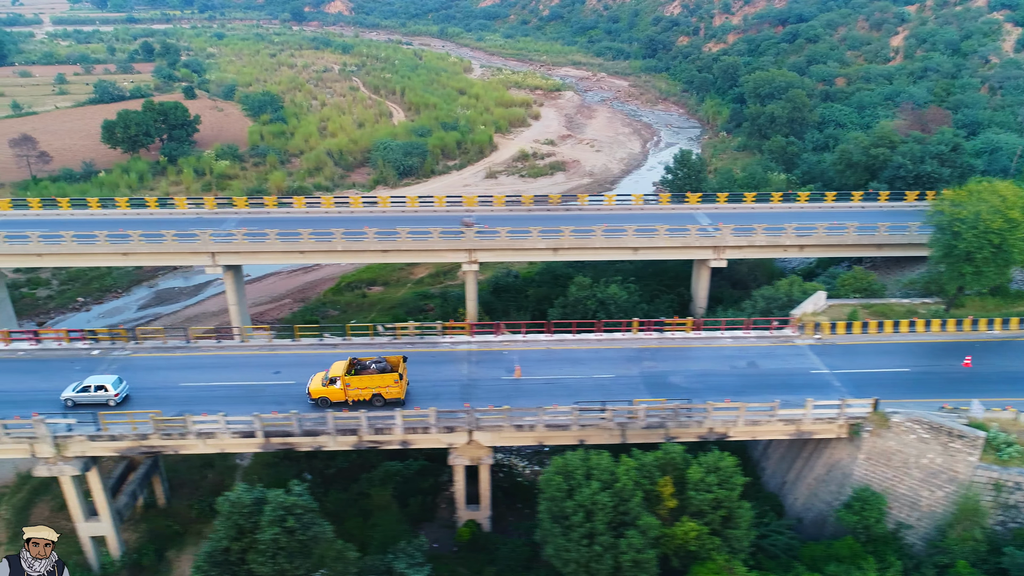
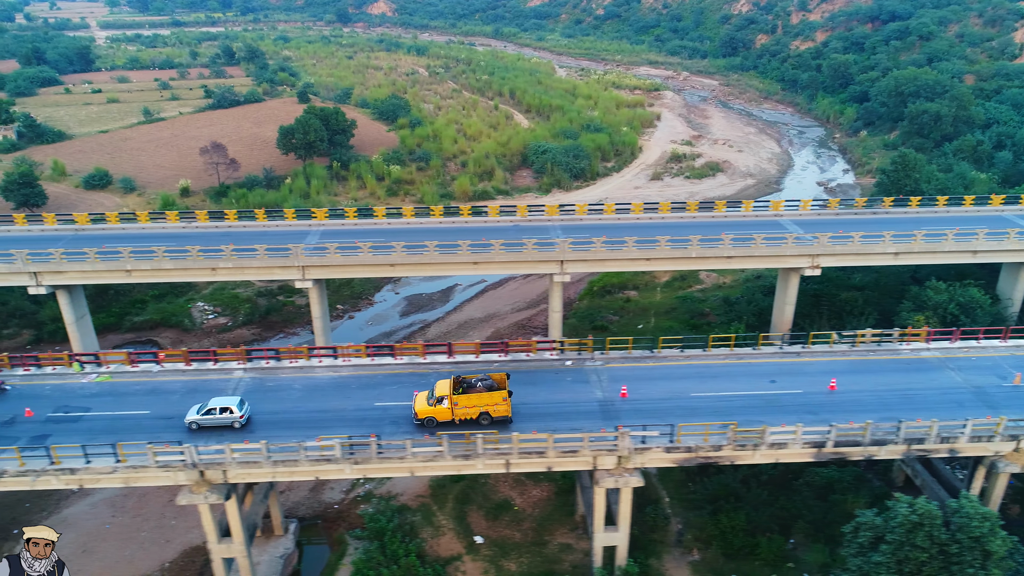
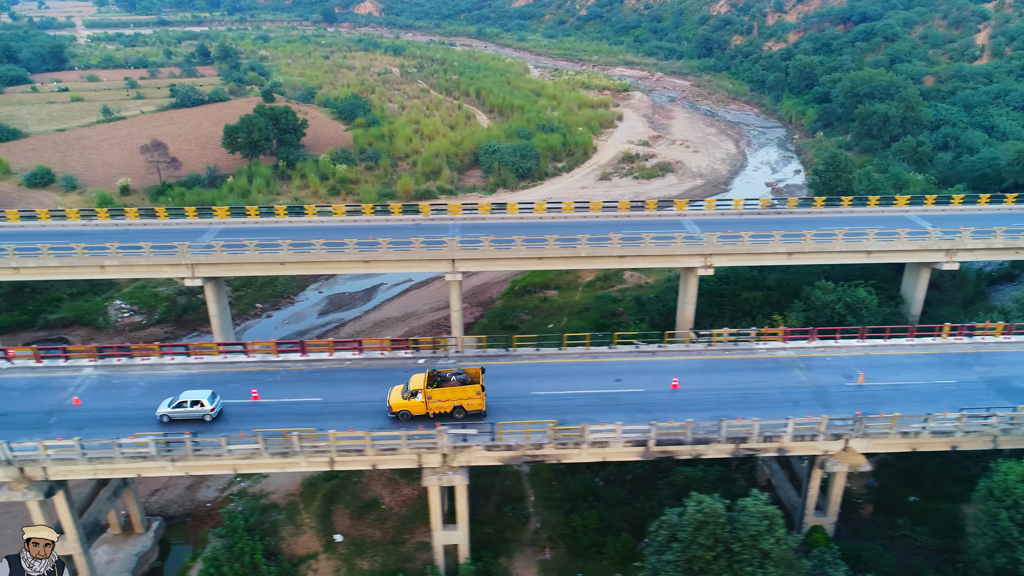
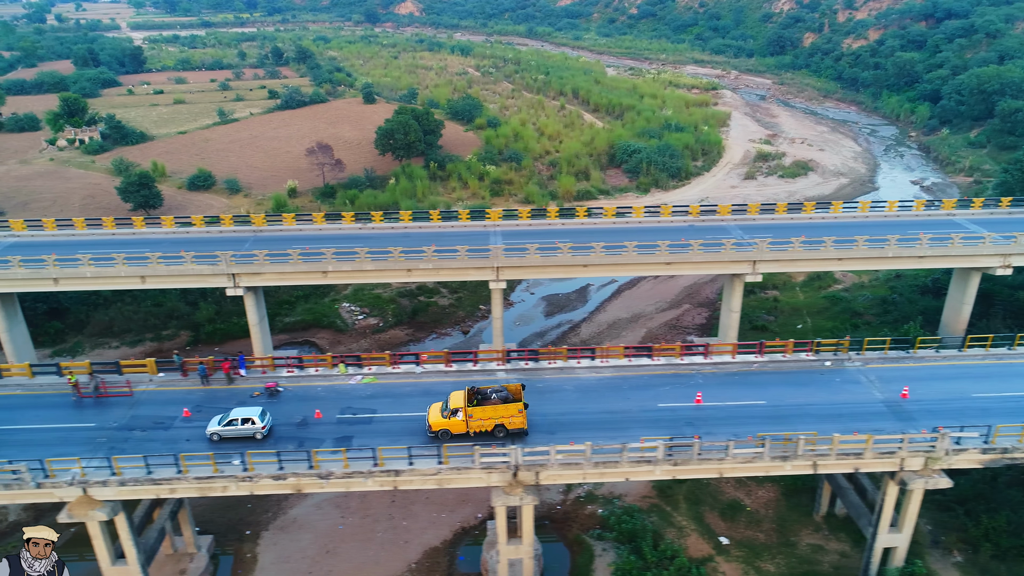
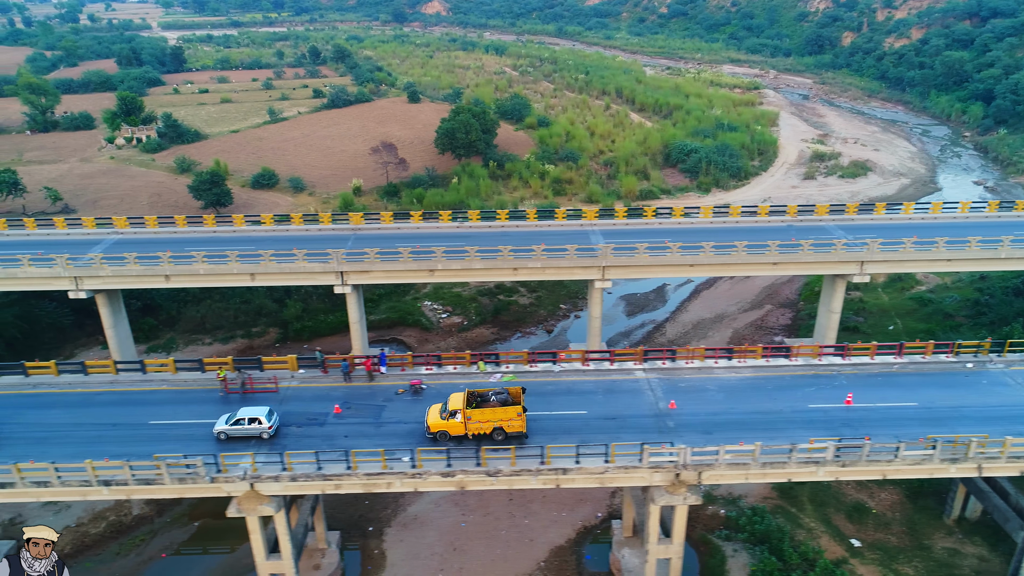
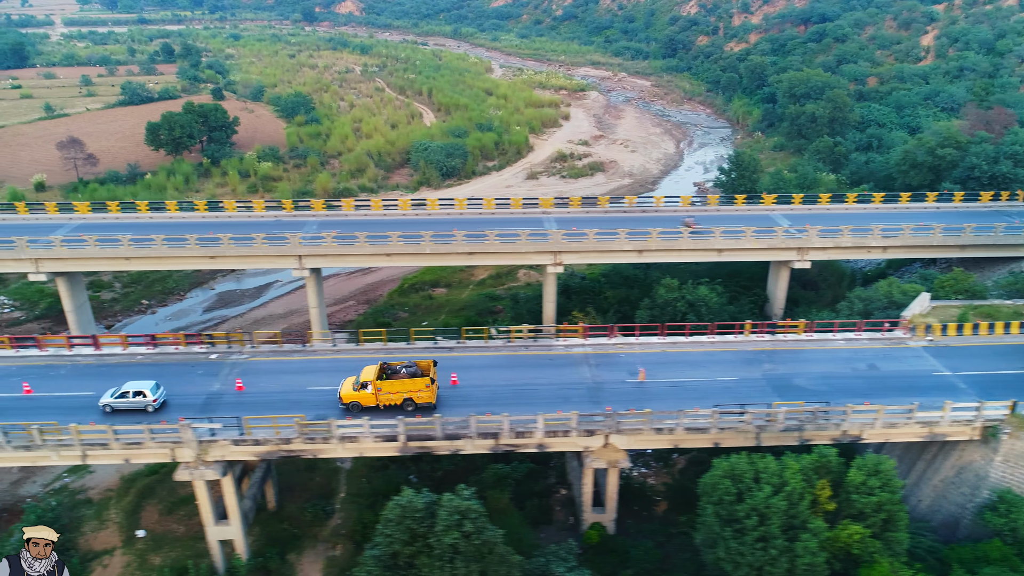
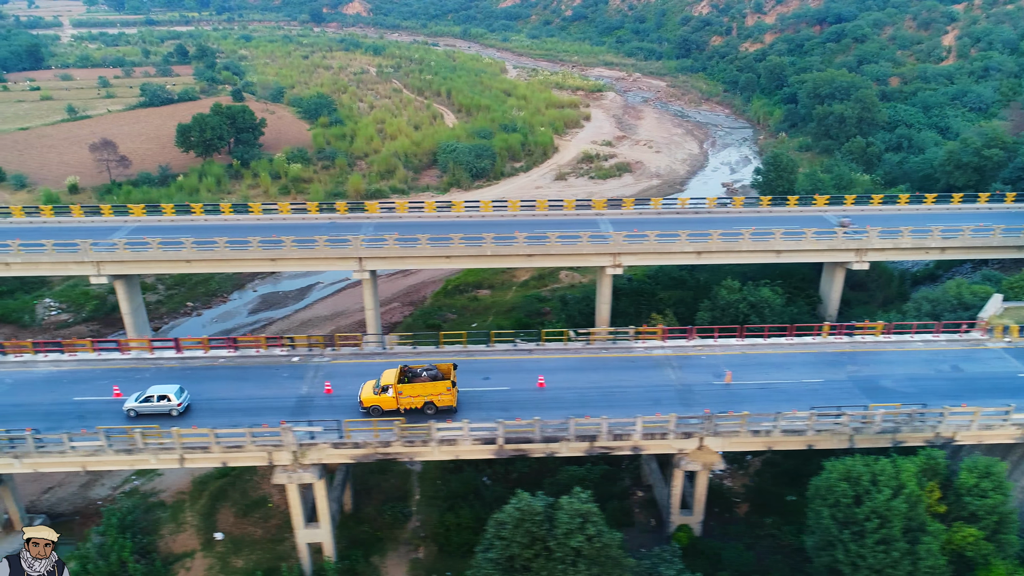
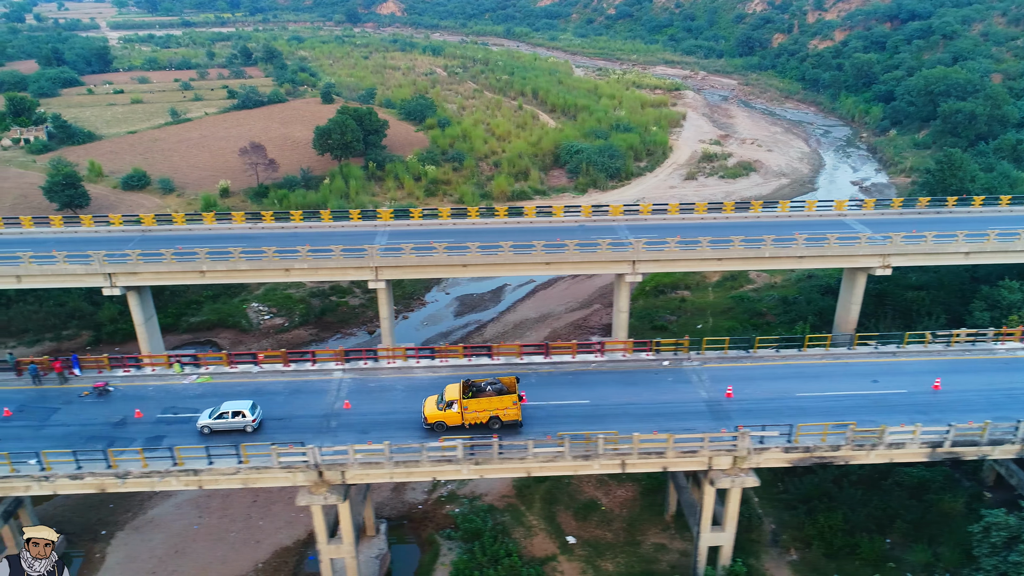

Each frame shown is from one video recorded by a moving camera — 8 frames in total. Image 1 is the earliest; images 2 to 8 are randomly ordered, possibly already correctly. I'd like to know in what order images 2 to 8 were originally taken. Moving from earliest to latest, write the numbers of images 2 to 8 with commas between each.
6, 7, 3, 2, 8, 4, 5
